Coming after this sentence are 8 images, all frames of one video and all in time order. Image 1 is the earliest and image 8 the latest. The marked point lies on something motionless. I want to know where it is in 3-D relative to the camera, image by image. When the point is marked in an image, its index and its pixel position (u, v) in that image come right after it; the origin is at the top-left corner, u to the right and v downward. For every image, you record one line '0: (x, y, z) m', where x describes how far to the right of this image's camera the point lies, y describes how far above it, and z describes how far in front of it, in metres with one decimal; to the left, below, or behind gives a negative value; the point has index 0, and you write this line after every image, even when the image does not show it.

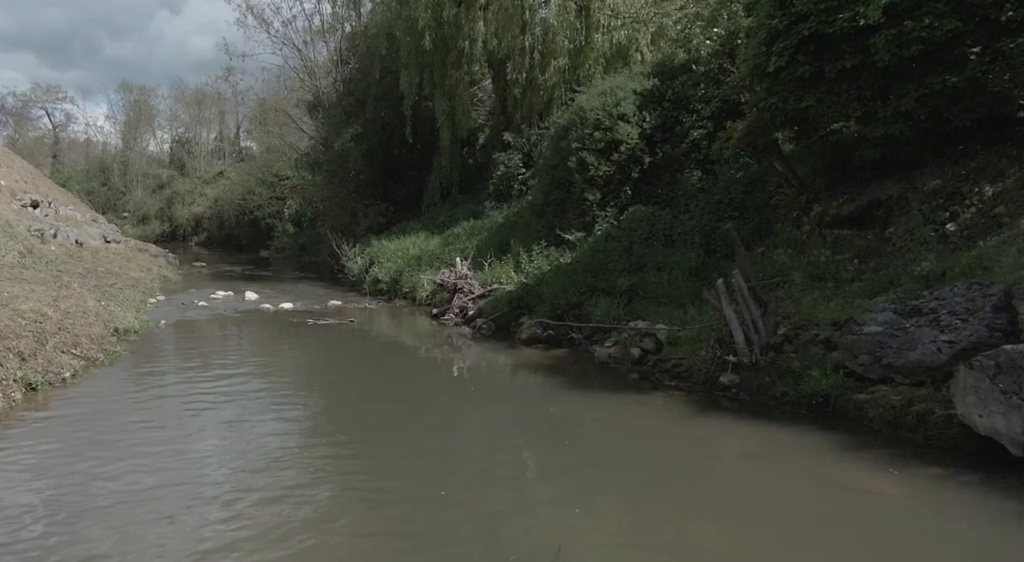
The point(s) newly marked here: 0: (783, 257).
0: (+3.5, +0.3, +9.7) m
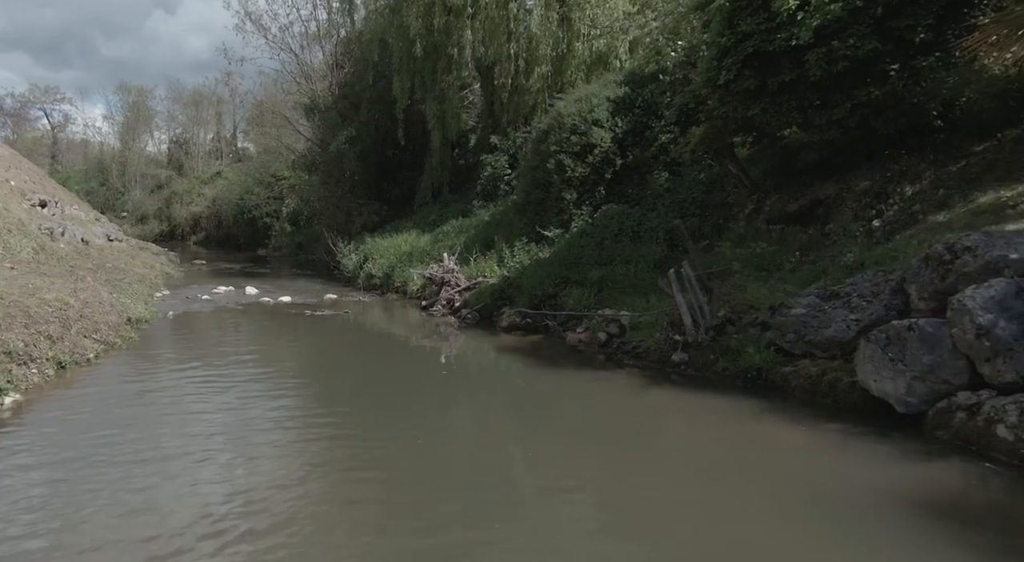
0: (+3.2, +0.4, +10.8) m
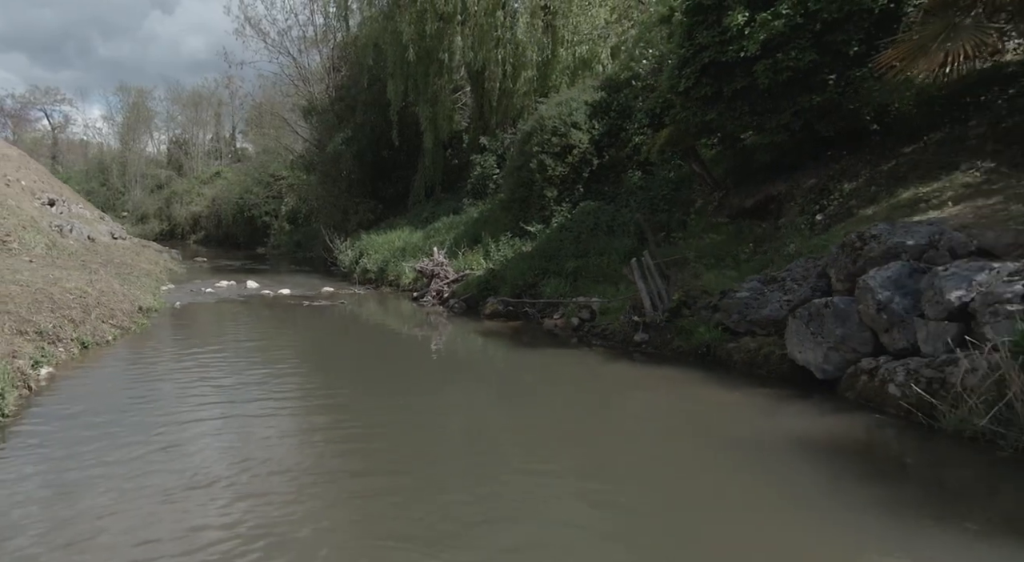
0: (+2.9, +0.6, +11.8) m
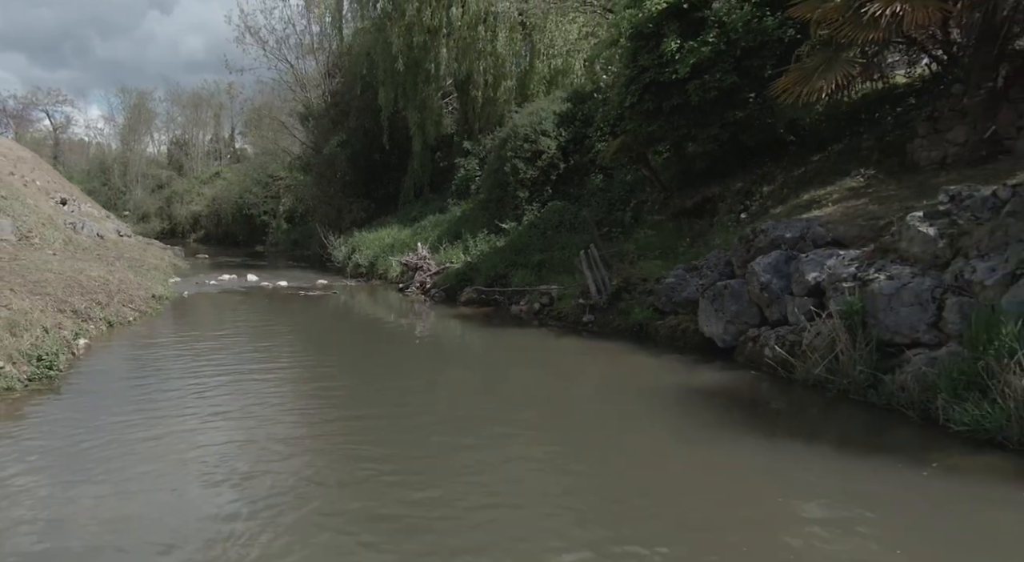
0: (+2.3, +0.8, +13.6) m
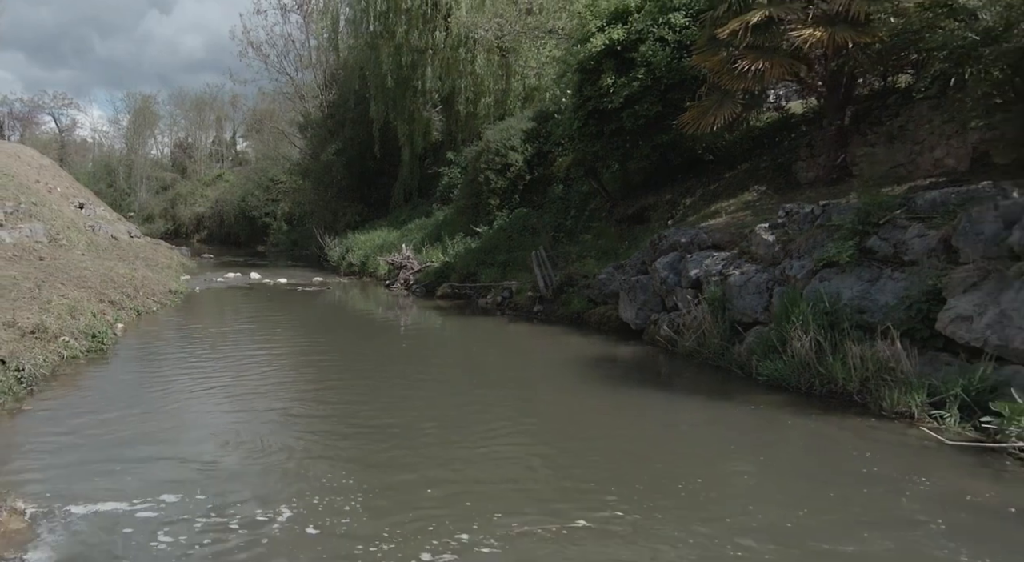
0: (+1.6, +0.9, +16.0) m
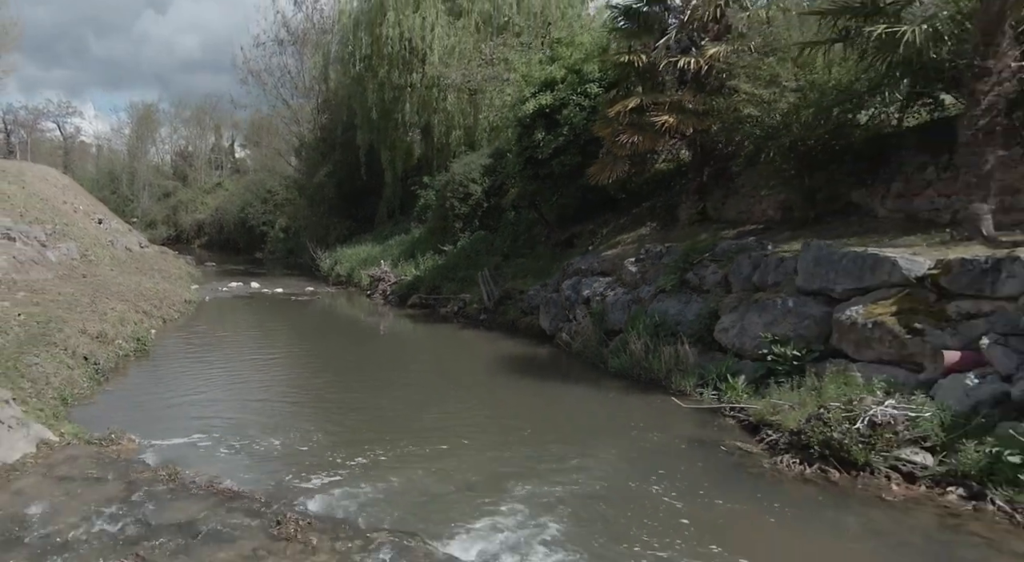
0: (+0.4, +0.5, +19.7) m
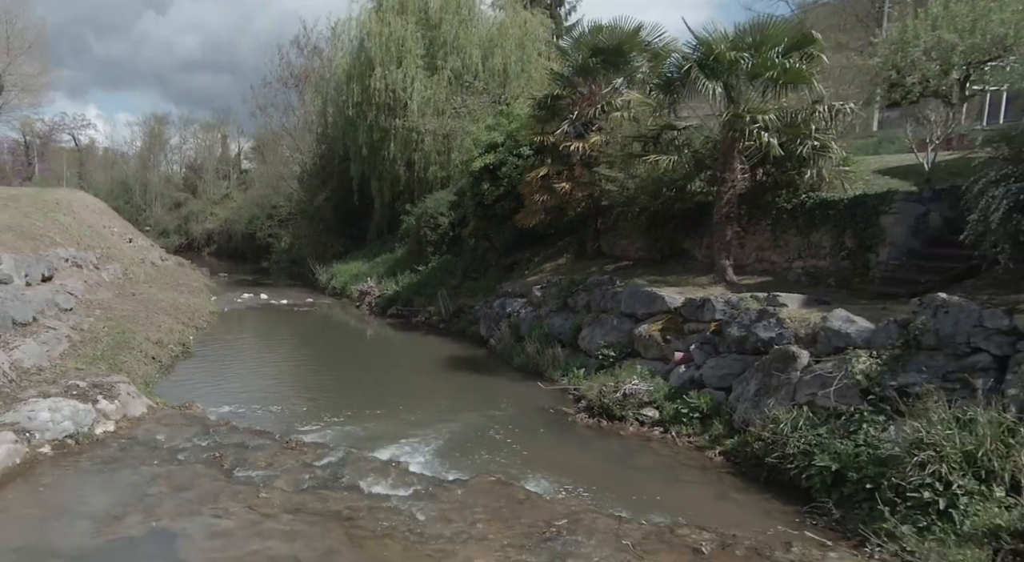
0: (-1.0, 0.0, +25.0) m
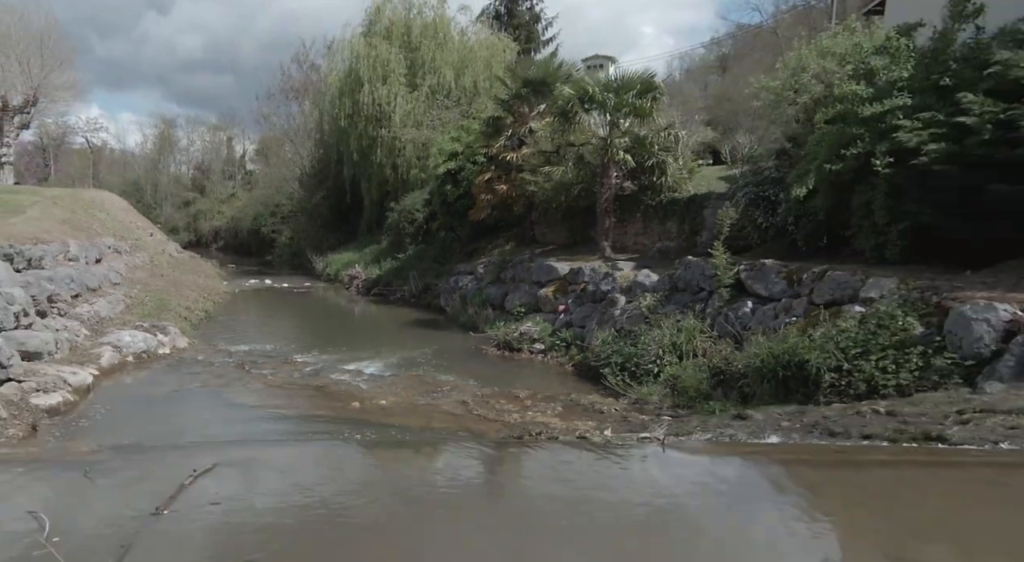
0: (-2.6, +0.6, +30.3) m
